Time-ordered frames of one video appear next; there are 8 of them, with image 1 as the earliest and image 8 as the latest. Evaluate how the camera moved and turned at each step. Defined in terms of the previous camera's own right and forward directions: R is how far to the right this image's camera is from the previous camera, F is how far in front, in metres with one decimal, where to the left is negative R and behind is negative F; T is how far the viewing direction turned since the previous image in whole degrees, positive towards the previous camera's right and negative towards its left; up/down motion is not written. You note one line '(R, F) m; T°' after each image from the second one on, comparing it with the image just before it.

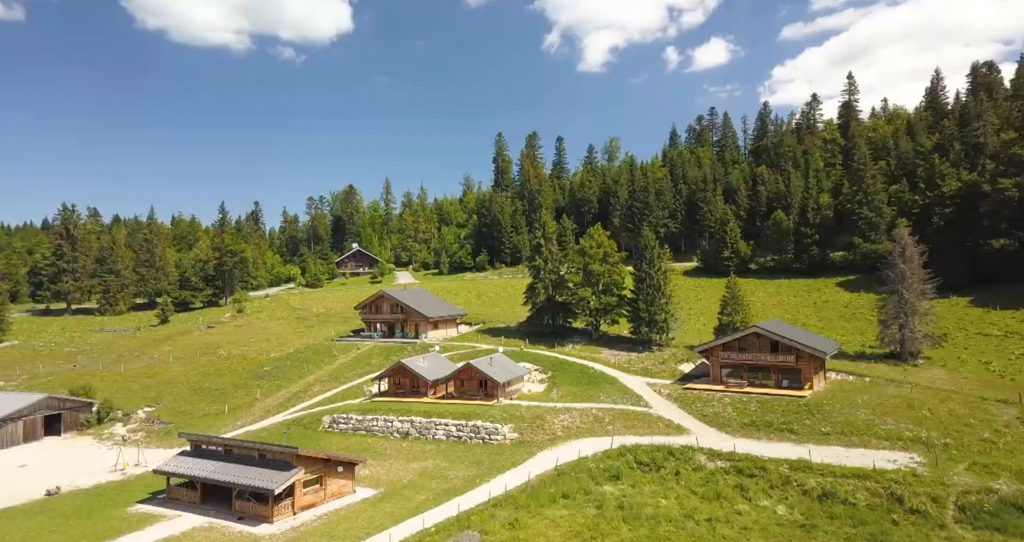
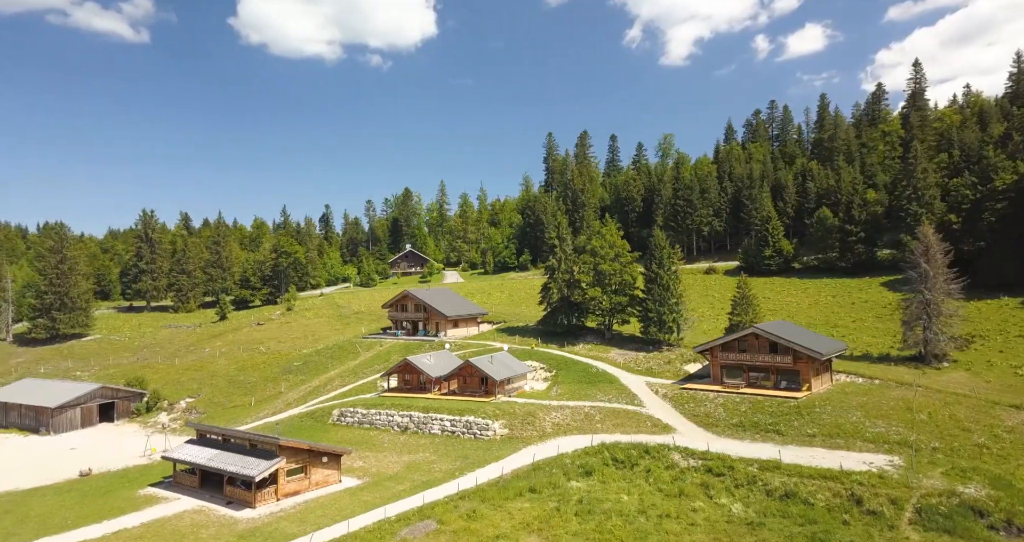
(+4.7, -0.8) m; -5°
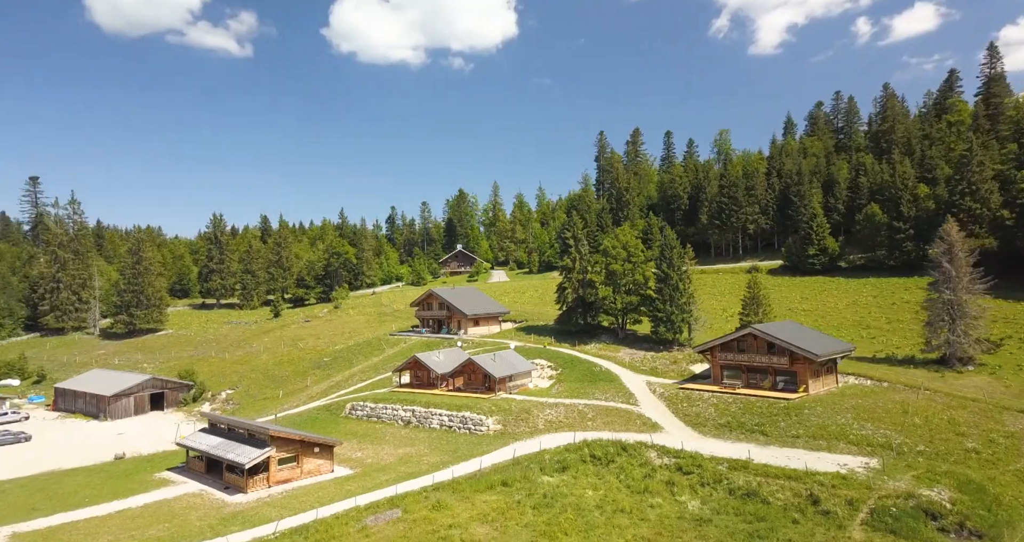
(+4.6, -0.9) m; -5°
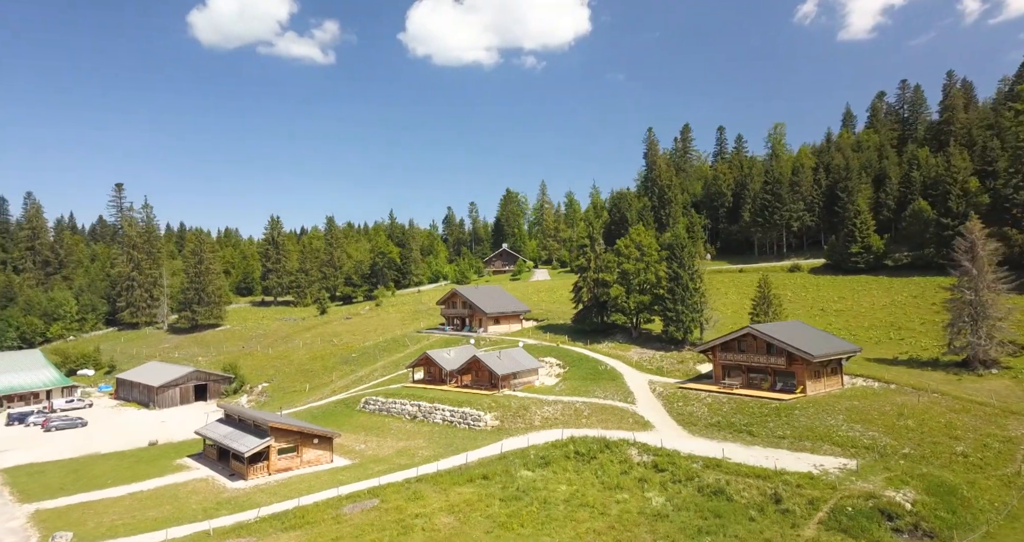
(+4.0, -1.0) m; -4°
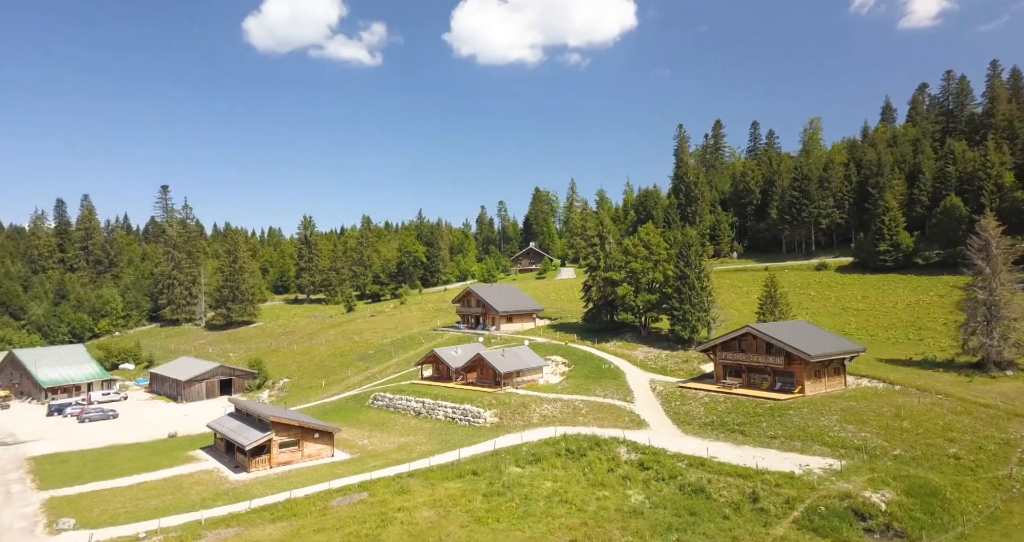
(+2.4, -0.6) m; -3°
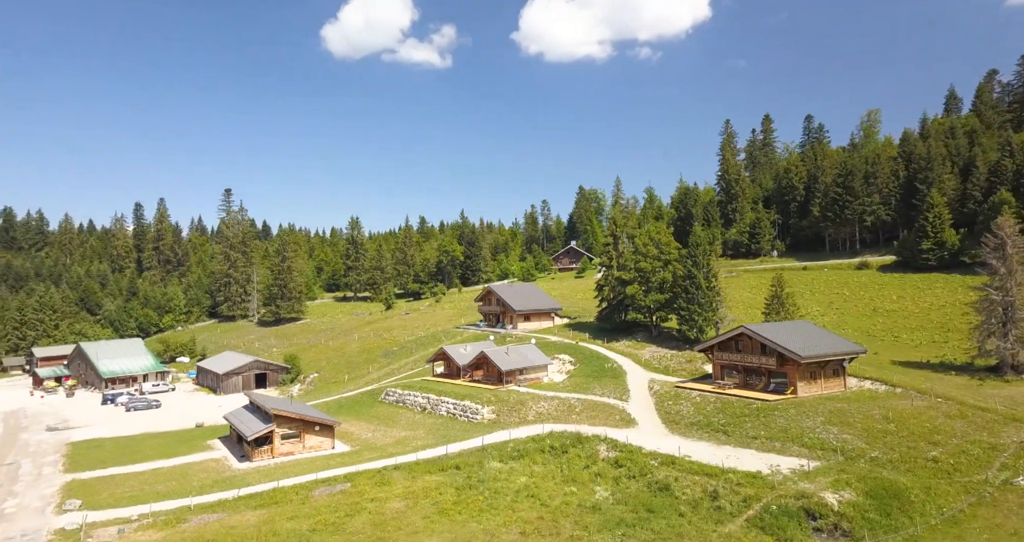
(+3.9, -1.0) m; -4°
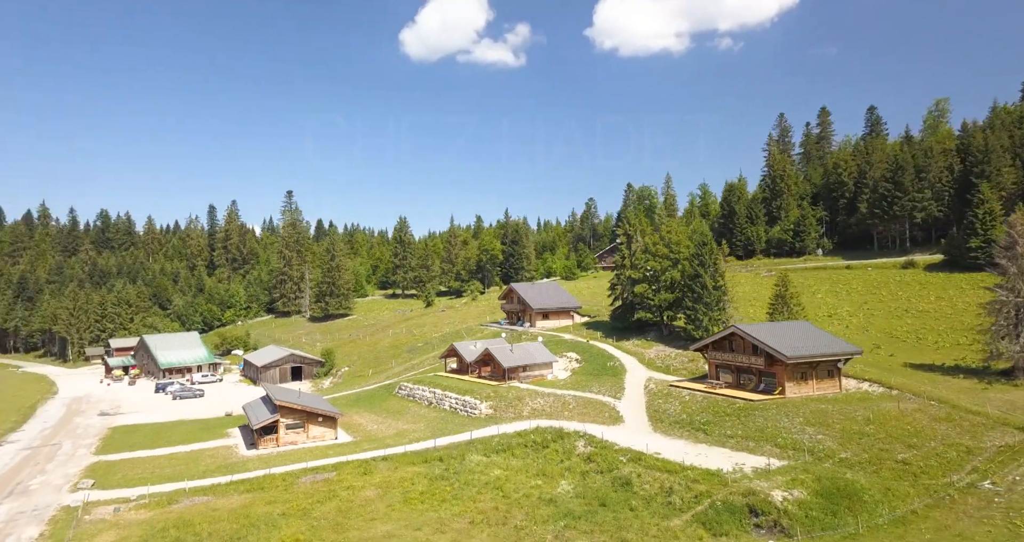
(+4.3, -1.4) m; -4°
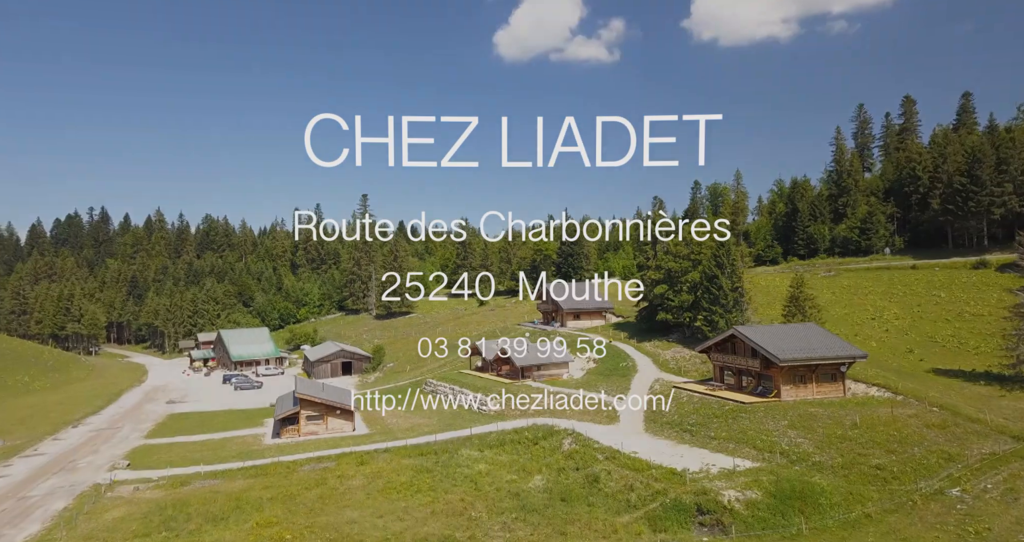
(+5.1, -1.7) m; -6°
